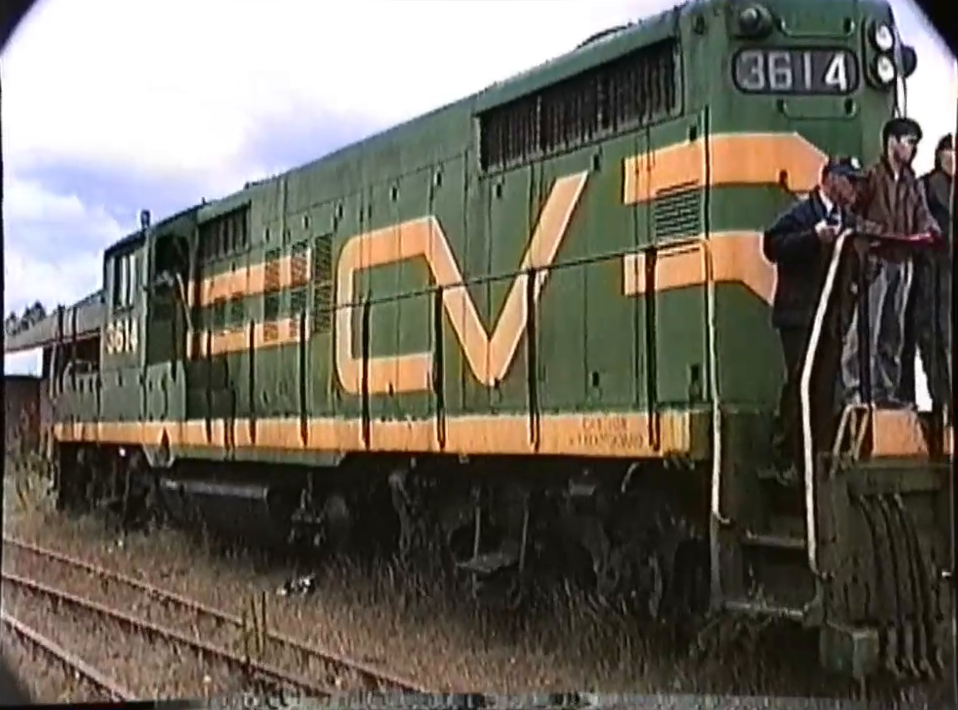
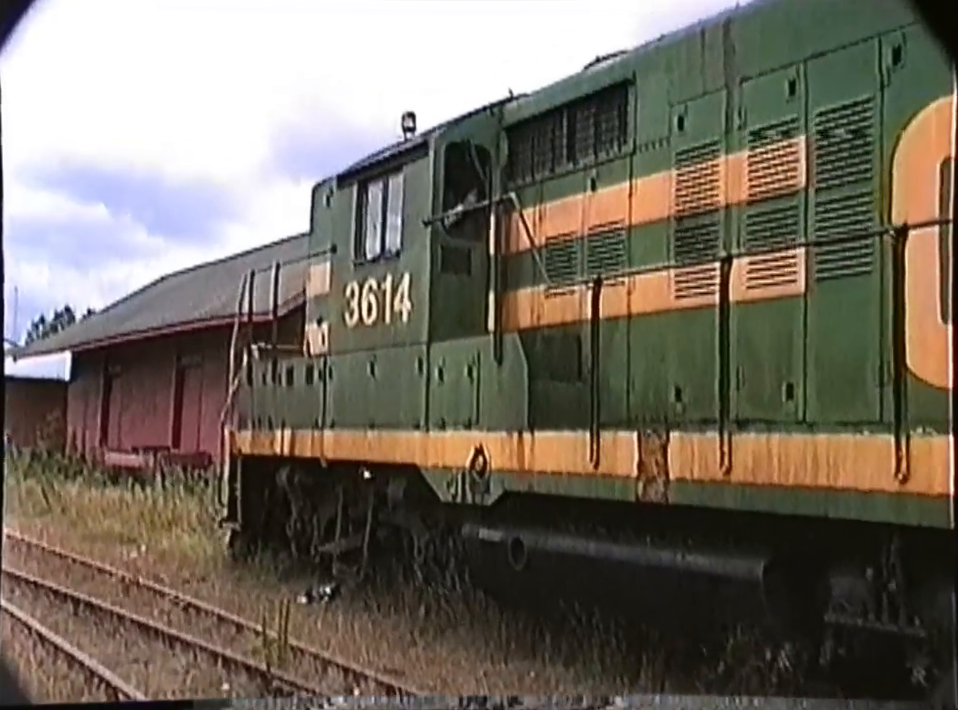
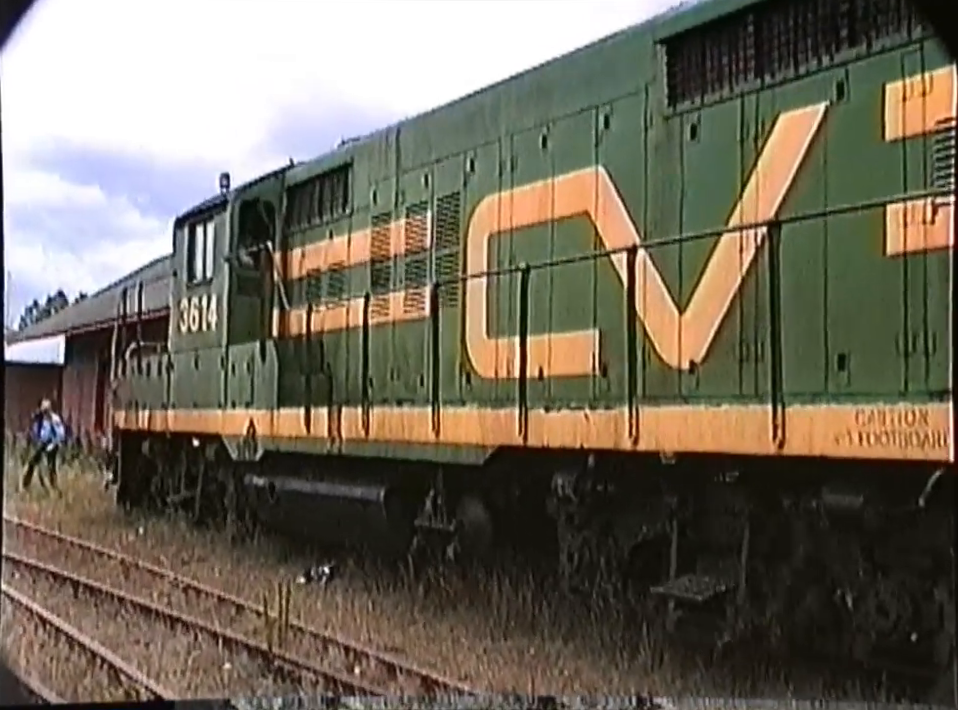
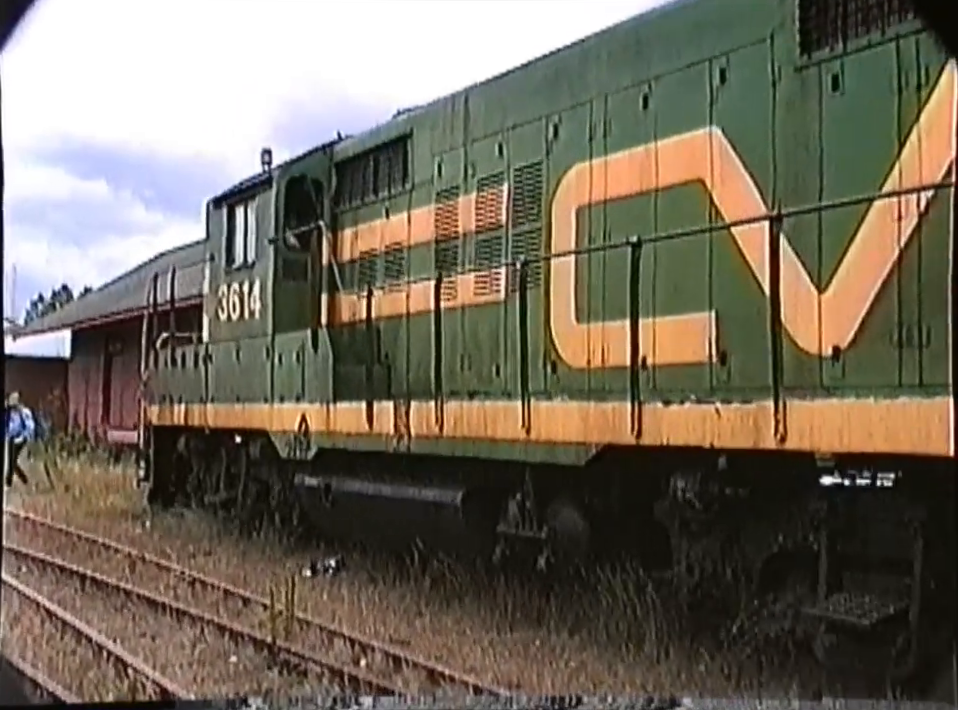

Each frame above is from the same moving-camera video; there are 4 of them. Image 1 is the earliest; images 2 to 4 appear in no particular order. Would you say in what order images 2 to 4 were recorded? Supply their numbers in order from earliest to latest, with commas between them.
3, 4, 2
